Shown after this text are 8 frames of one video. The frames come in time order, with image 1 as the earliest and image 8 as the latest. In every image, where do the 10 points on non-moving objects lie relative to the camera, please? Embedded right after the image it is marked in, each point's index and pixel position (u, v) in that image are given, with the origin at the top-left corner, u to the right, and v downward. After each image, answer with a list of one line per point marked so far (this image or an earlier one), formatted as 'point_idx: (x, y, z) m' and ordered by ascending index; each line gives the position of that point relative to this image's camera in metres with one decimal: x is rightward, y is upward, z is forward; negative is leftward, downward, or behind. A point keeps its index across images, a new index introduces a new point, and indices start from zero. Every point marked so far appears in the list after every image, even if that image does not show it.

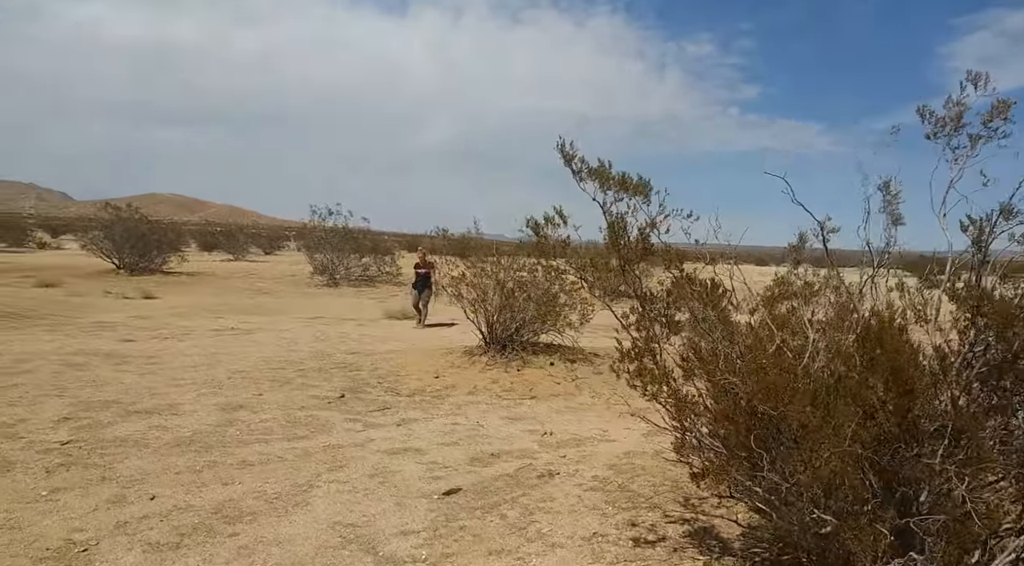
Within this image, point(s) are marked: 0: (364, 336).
0: (-2.5, -0.9, +11.4) m
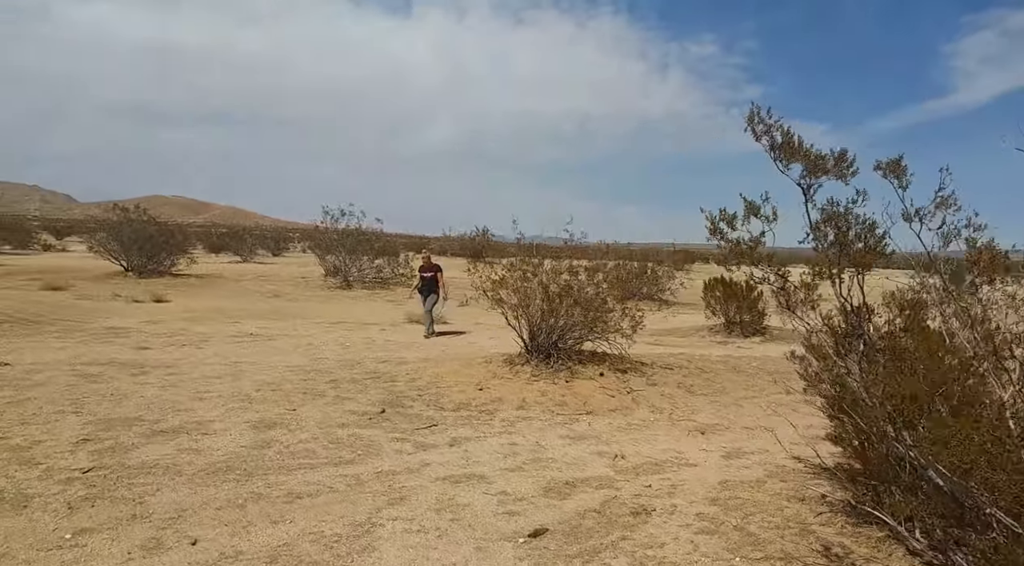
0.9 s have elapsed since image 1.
0: (-1.9, -0.9, +10.8) m
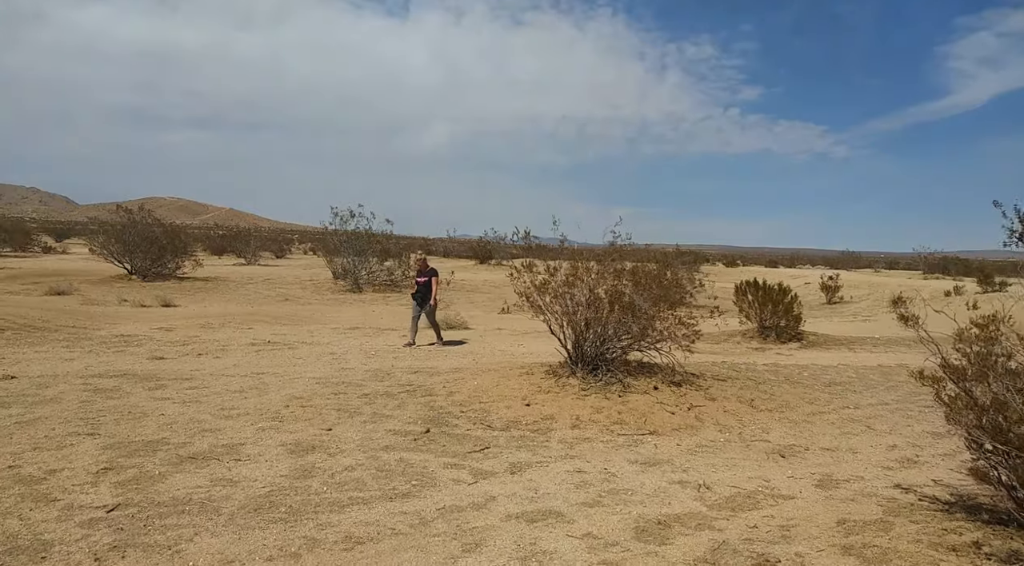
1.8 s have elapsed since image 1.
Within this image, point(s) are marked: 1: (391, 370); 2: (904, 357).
0: (-1.4, -1.0, +10.3) m
1: (-1.5, -1.1, +8.6) m
2: (+6.3, -1.2, +10.9) m
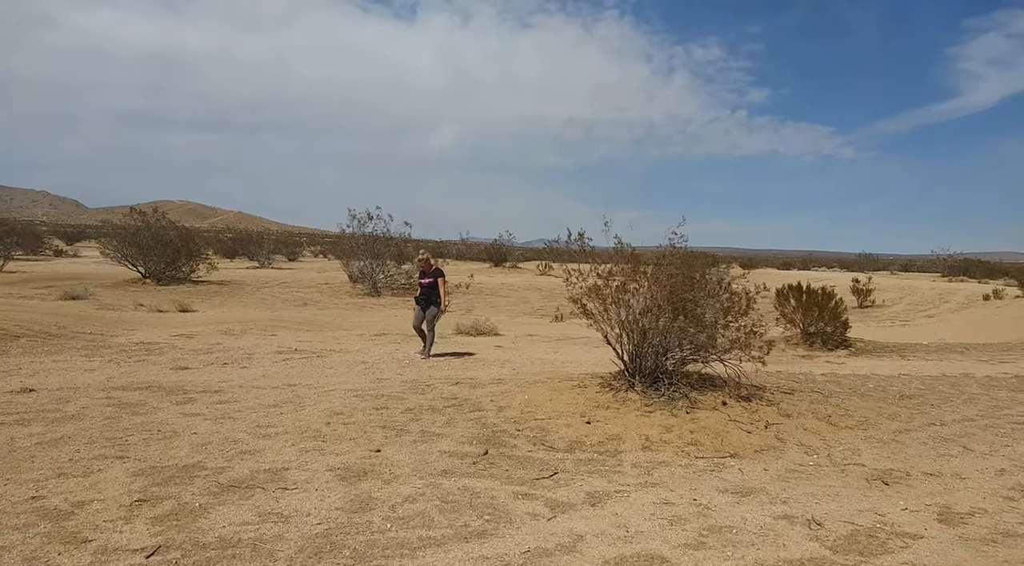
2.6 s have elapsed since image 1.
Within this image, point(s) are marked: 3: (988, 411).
0: (-0.9, -1.1, +9.8) m
1: (-1.0, -1.2, +8.1) m
2: (+6.9, -1.3, +10.3) m
3: (+5.0, -1.3, +7.2) m
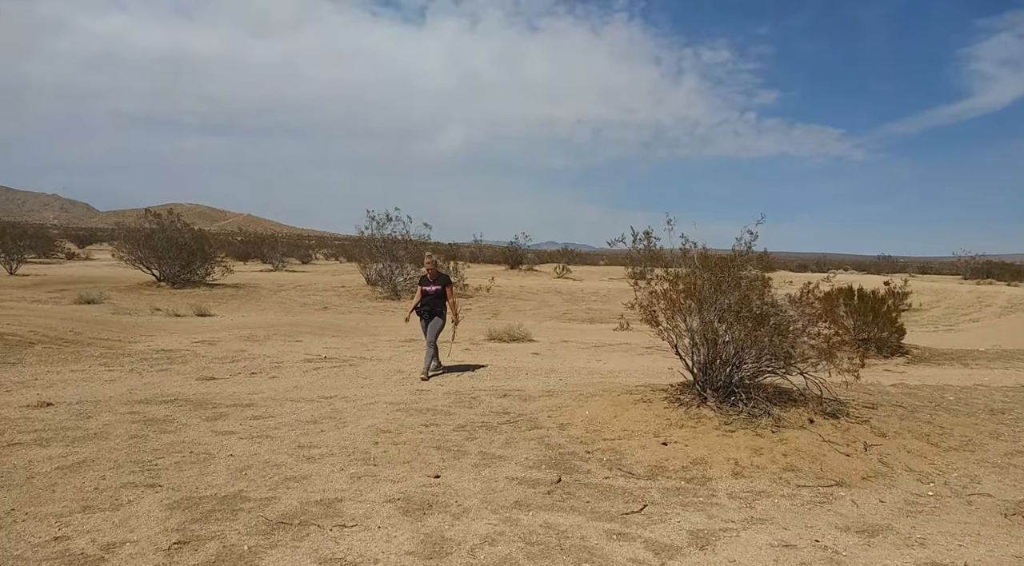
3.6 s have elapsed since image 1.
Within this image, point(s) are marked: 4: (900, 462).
0: (-0.3, -1.1, +9.2) m
1: (-0.4, -1.2, +7.5) m
2: (+7.4, -1.3, +9.7) m
3: (+5.6, -1.4, +6.6) m
4: (+2.9, -1.3, +5.1) m
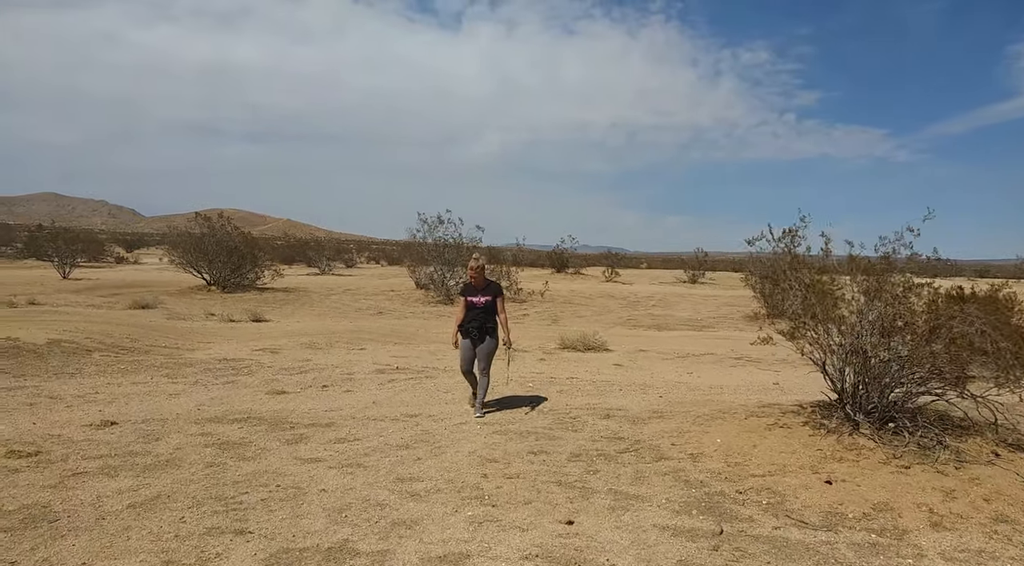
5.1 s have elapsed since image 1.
0: (+0.8, -1.2, +8.4) m
1: (+0.6, -1.3, +6.7) m
2: (+8.5, -1.4, +8.5) m
3: (+6.5, -1.4, +5.5) m
4: (+3.8, -1.4, +4.2) m
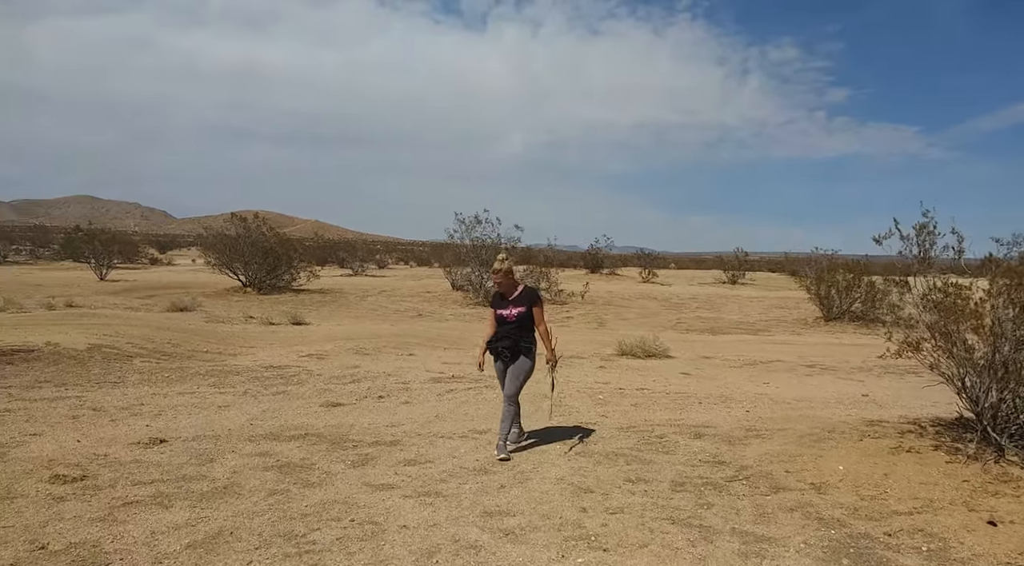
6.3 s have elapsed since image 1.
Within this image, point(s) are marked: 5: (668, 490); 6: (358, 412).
0: (+1.5, -1.2, +7.8) m
1: (+1.3, -1.3, +6.1) m
2: (+9.3, -1.4, +7.5) m
3: (+7.2, -1.5, +4.6) m
4: (+4.4, -1.4, +3.4) m
5: (+1.0, -1.3, +4.4) m
6: (-1.5, -1.2, +6.4) m
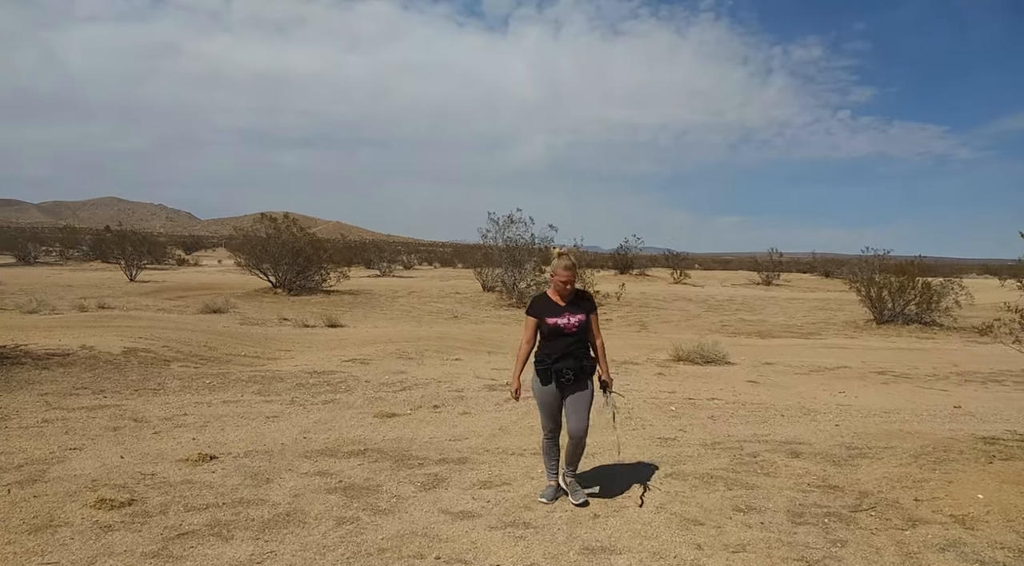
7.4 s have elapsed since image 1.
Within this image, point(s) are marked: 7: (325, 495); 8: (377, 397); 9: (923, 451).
0: (+2.2, -1.3, +7.2) m
1: (+1.9, -1.3, +5.5) m
2: (+9.9, -1.4, +6.7) m
3: (+7.7, -1.5, +3.9) m
4: (+4.9, -1.4, +2.8) m
5: (+1.6, -1.4, +3.9) m
6: (-0.9, -1.2, +5.9) m
7: (-1.1, -1.3, +4.2) m
8: (-1.4, -1.2, +7.0) m
9: (+3.1, -1.3, +5.2) m
